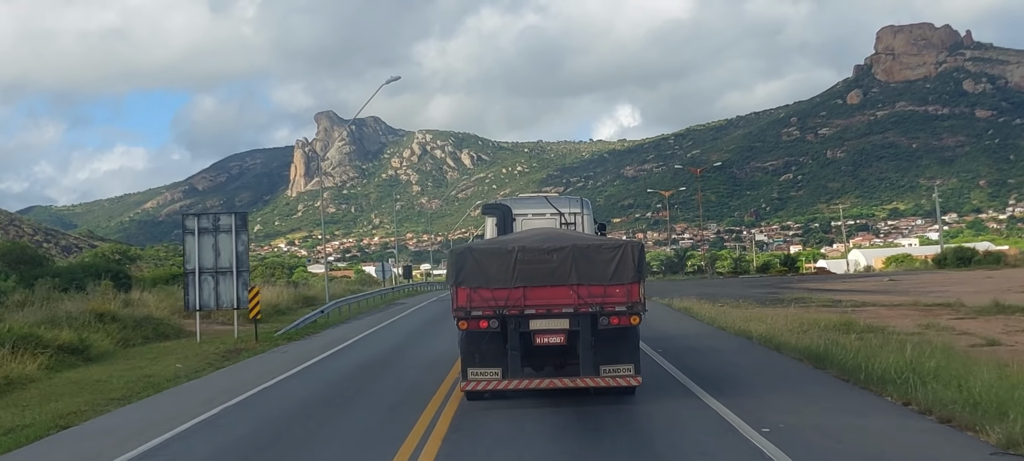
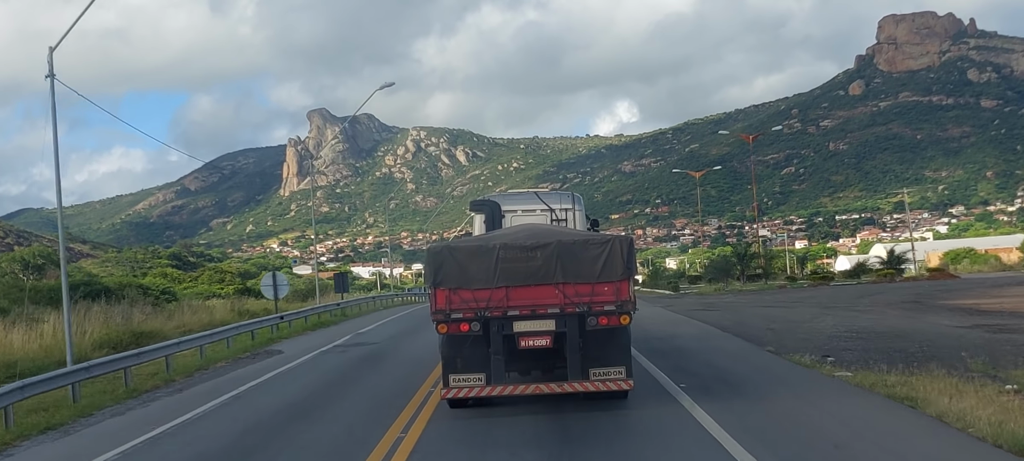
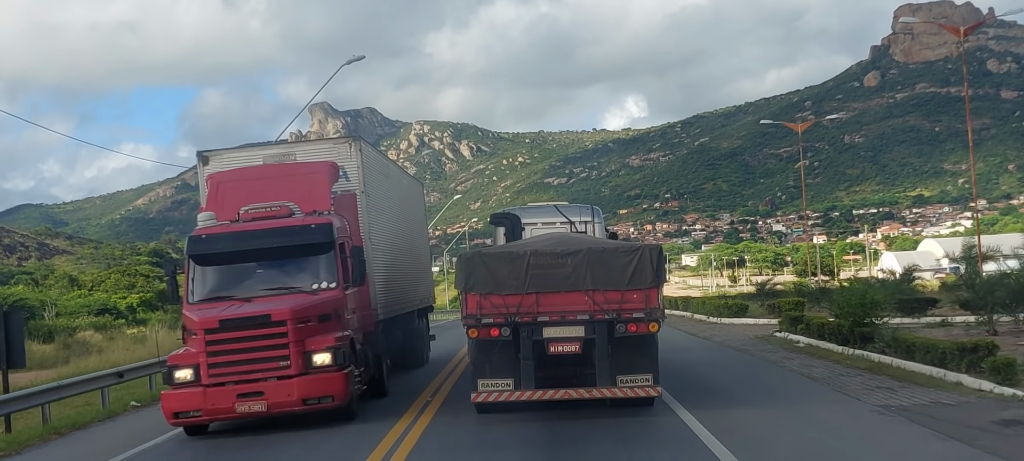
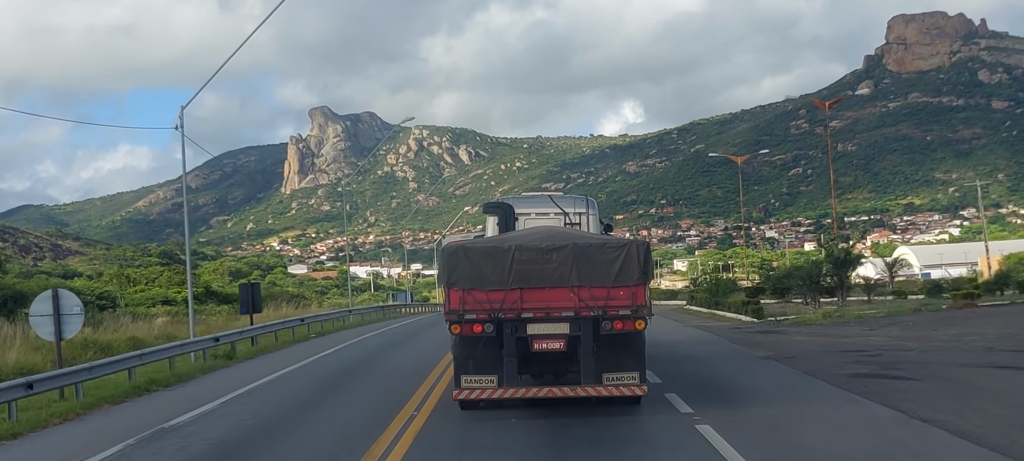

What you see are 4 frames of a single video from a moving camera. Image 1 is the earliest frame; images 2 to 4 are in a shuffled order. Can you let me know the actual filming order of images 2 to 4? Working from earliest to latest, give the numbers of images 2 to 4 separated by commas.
2, 4, 3
